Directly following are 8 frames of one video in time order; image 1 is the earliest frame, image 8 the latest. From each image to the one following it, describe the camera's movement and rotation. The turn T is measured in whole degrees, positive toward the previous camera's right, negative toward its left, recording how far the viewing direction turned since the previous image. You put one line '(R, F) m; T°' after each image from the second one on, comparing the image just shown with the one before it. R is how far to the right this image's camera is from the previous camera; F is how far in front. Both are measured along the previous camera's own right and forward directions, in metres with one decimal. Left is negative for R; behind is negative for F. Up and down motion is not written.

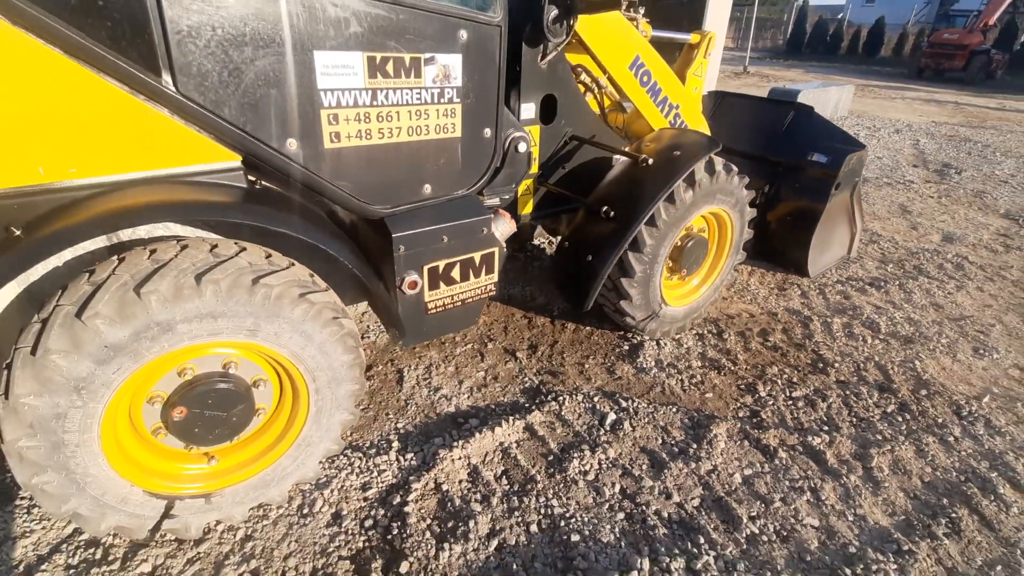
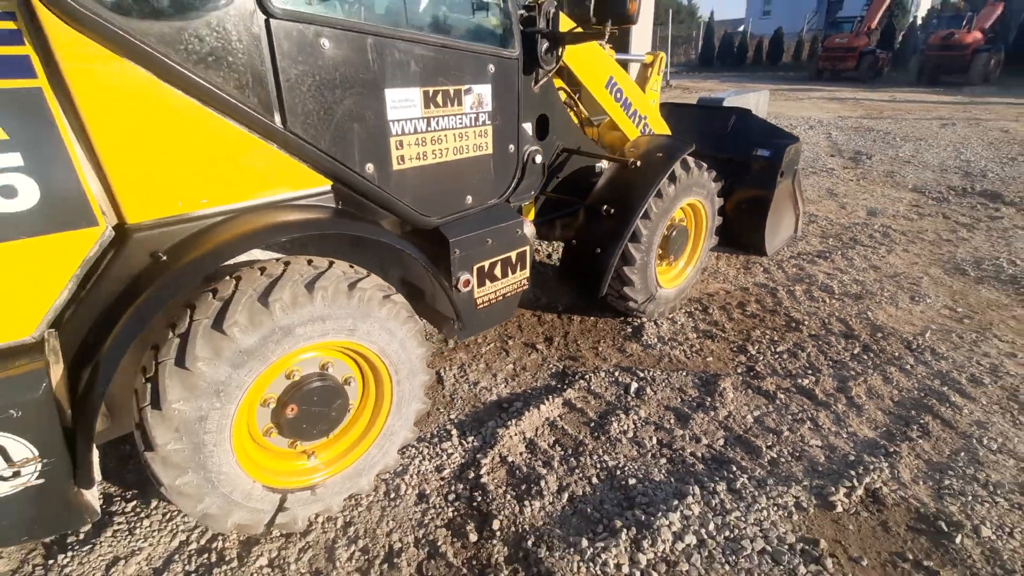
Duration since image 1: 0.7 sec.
(-0.4, -0.3) m; +6°
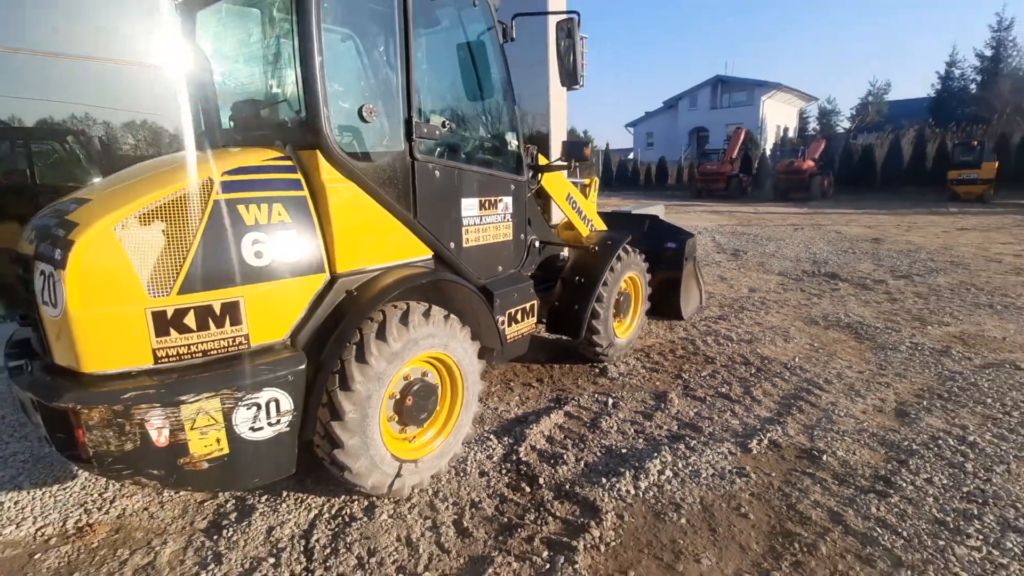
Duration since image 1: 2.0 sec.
(-0.7, -1.0) m; +9°
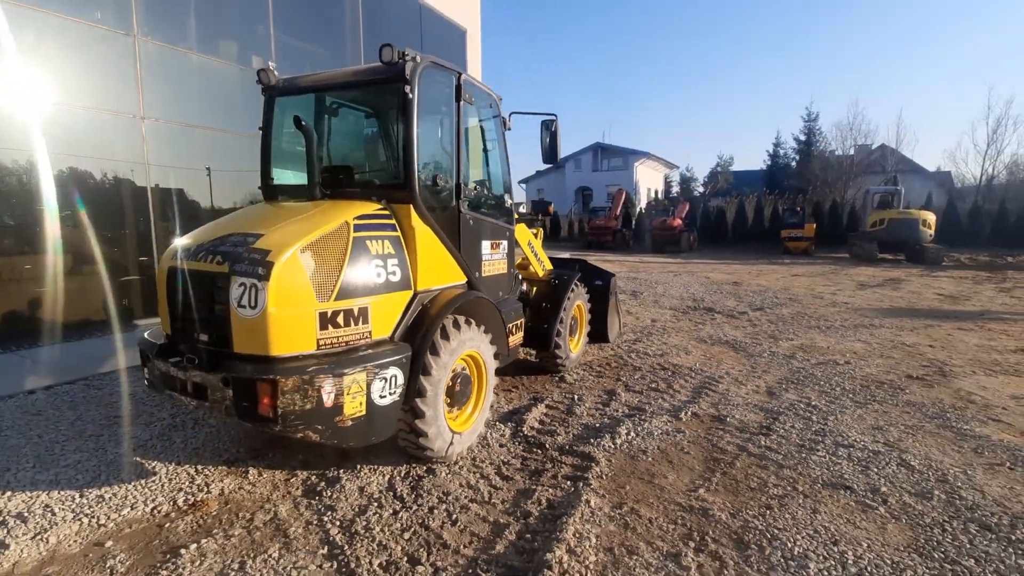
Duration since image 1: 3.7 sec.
(-1.0, -1.0) m; +12°
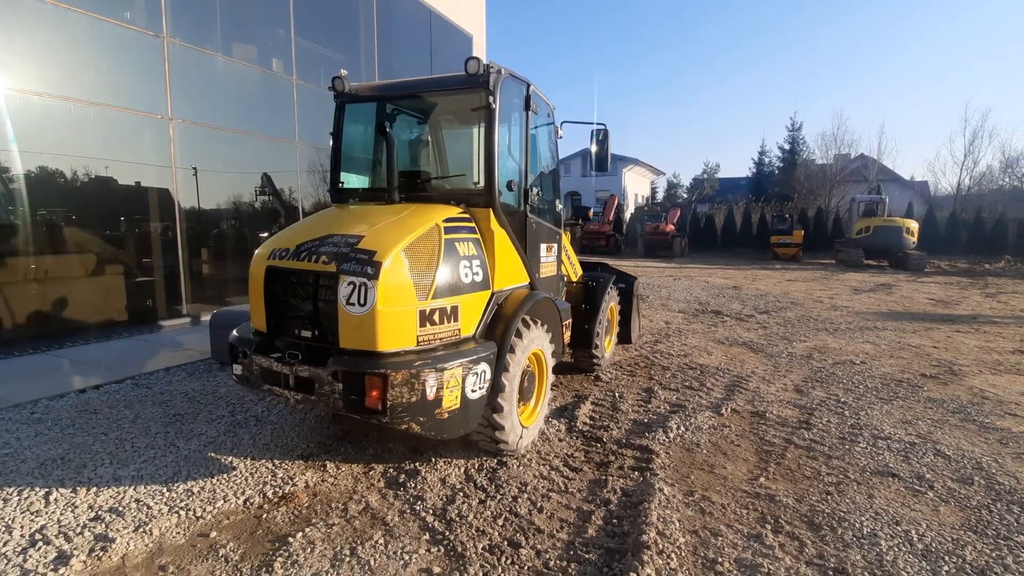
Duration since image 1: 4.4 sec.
(-0.6, -0.2) m; +2°
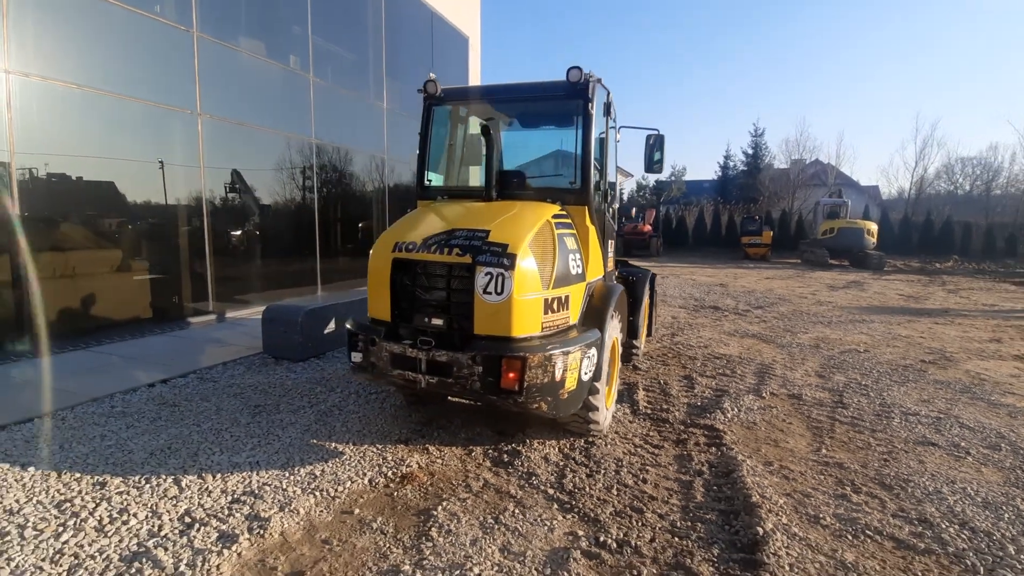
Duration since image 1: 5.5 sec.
(-1.0, -0.2) m; +4°
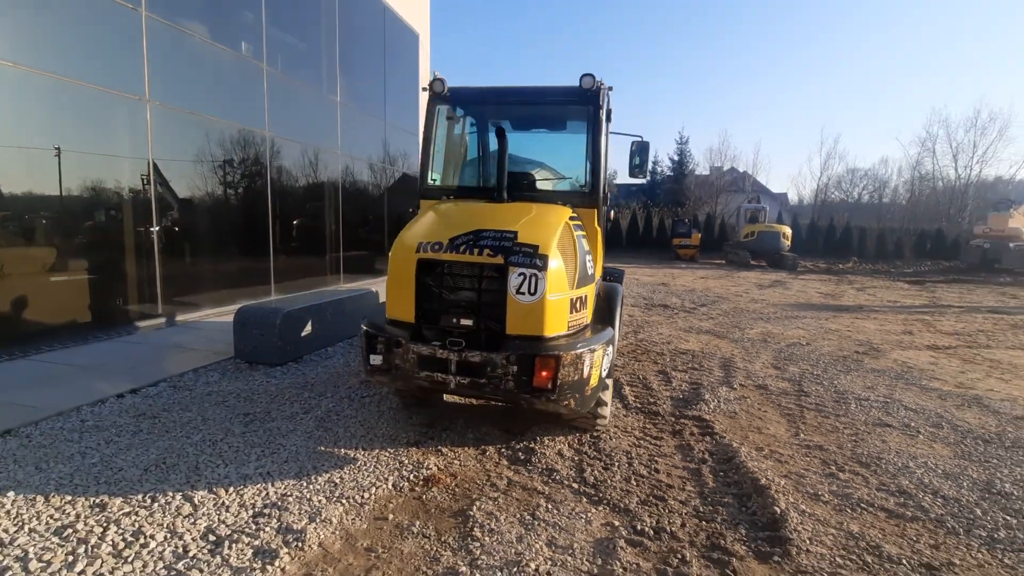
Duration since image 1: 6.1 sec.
(-0.6, 0.0) m; +8°
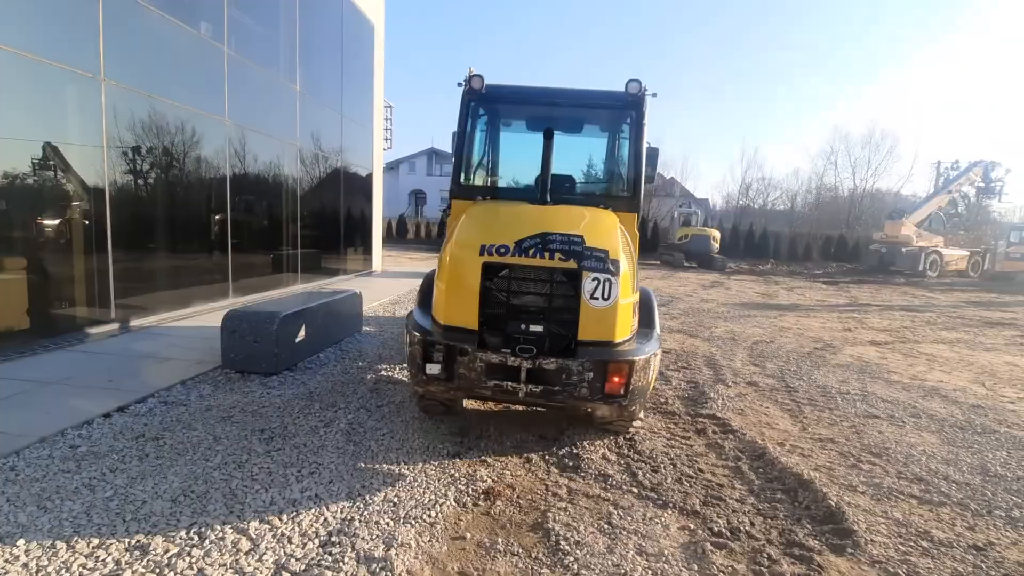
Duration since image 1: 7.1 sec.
(-0.9, +0.2) m; +8°
